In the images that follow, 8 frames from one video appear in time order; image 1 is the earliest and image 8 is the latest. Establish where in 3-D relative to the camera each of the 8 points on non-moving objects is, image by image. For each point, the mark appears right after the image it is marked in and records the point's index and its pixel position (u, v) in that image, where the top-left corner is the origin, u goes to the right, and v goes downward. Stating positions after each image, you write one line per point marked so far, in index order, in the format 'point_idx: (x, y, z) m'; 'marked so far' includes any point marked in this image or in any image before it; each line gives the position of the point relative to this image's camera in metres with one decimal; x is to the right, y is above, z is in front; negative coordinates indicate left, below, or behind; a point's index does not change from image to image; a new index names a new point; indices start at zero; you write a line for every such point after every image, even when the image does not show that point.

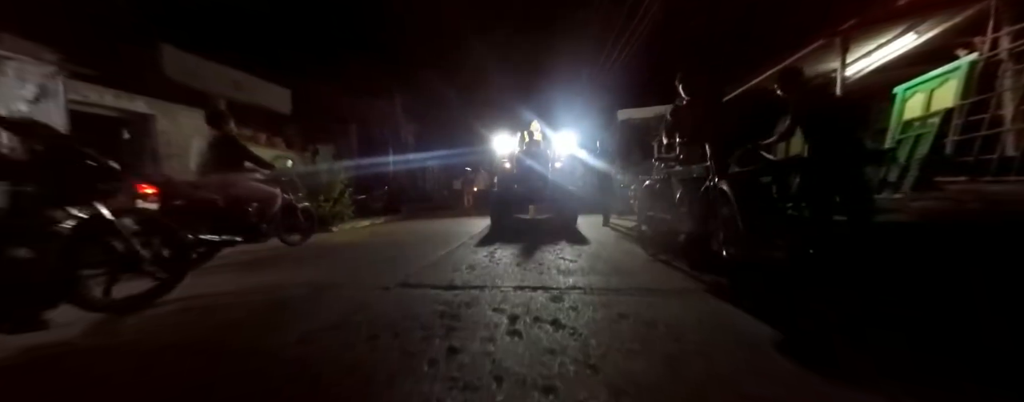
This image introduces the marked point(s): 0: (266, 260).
0: (-3.9, -0.7, +4.7) m
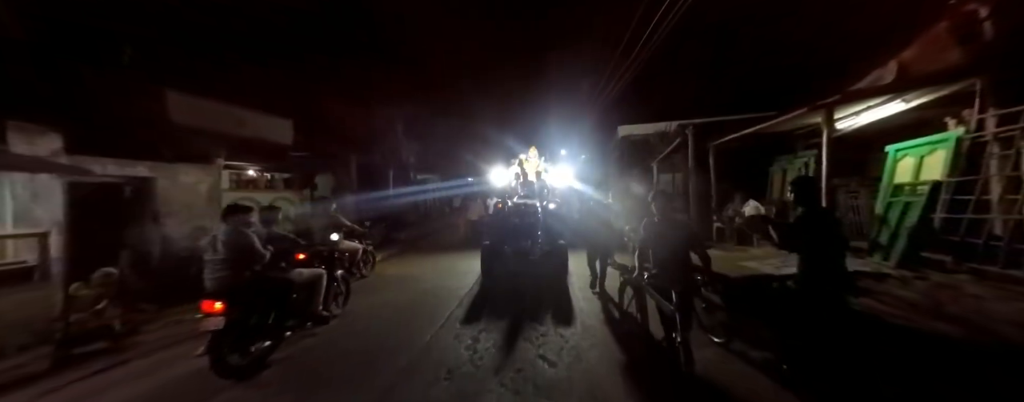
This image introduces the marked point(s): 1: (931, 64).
0: (-4.0, -1.7, +4.8) m
1: (+6.3, +2.0, +4.7) m
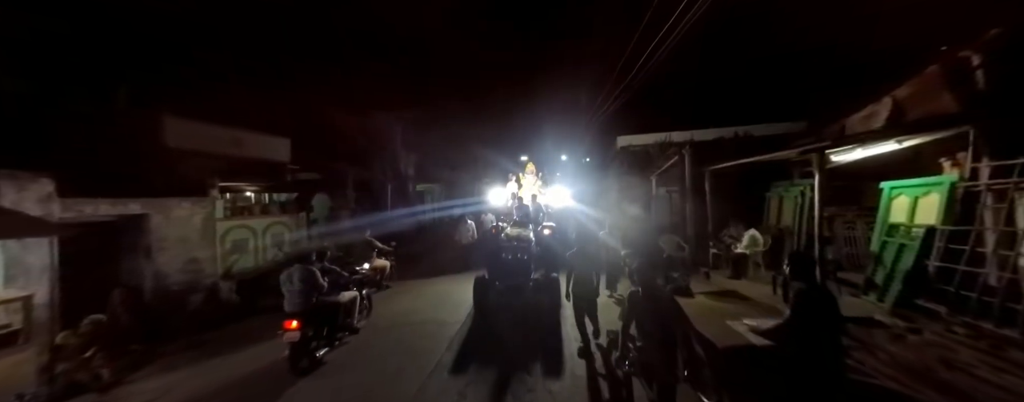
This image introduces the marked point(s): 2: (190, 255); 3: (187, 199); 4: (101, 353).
0: (-4.2, -2.3, +4.8) m
1: (+6.1, +1.4, +4.7) m
2: (-6.4, -1.1, +6.2) m
3: (-6.5, 0.0, +6.3) m
4: (-5.5, -2.0, +4.2) m
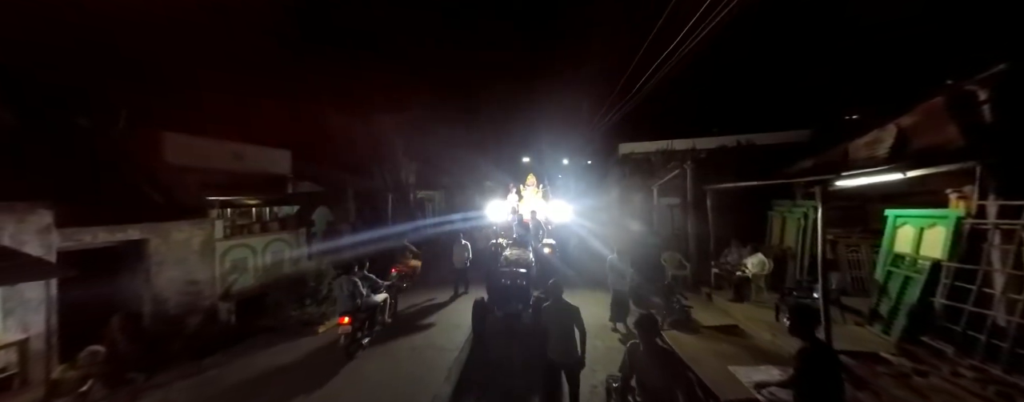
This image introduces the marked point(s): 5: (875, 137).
0: (-4.2, -2.7, +4.8) m
1: (+6.1, +1.0, +4.6) m
2: (-6.4, -1.5, +6.2) m
3: (-6.5, -0.4, +6.3) m
4: (-5.5, -2.4, +4.2) m
5: (+6.5, +1.1, +5.6) m
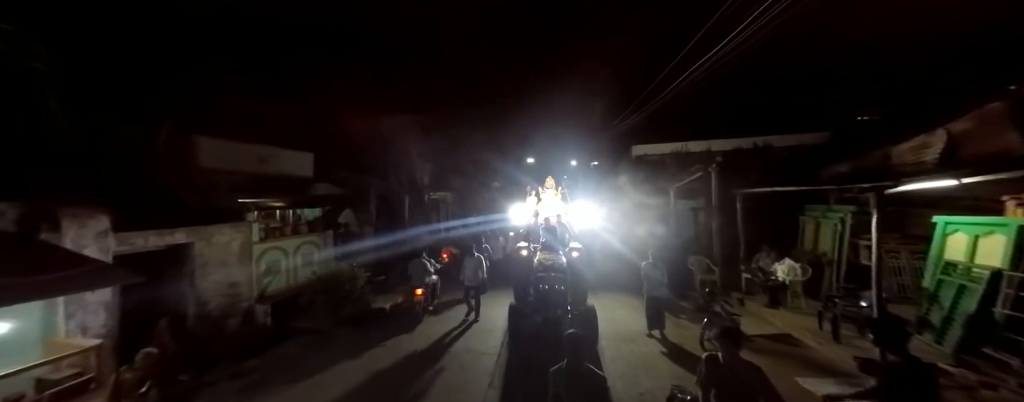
0: (-3.5, -2.8, +4.8) m
1: (+6.8, +0.8, +4.5) m
2: (-5.7, -1.6, +6.3) m
3: (-5.8, -0.5, +6.3) m
4: (-4.8, -2.5, +4.2) m
5: (+7.2, +1.0, +5.5) m
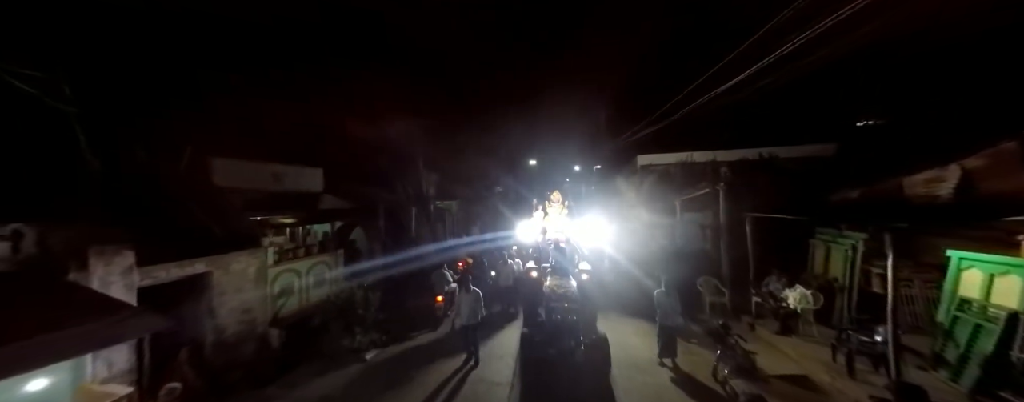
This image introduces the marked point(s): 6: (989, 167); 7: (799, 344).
0: (-3.3, -3.3, +4.9) m
1: (+7.1, +0.3, +4.5) m
2: (-5.4, -2.1, +6.4) m
3: (-5.5, -1.0, +6.4) m
4: (-4.6, -3.0, +4.3) m
5: (+7.5, +0.5, +5.5) m
6: (+7.1, +0.5, +4.6) m
7: (+5.8, -2.9, +6.4) m
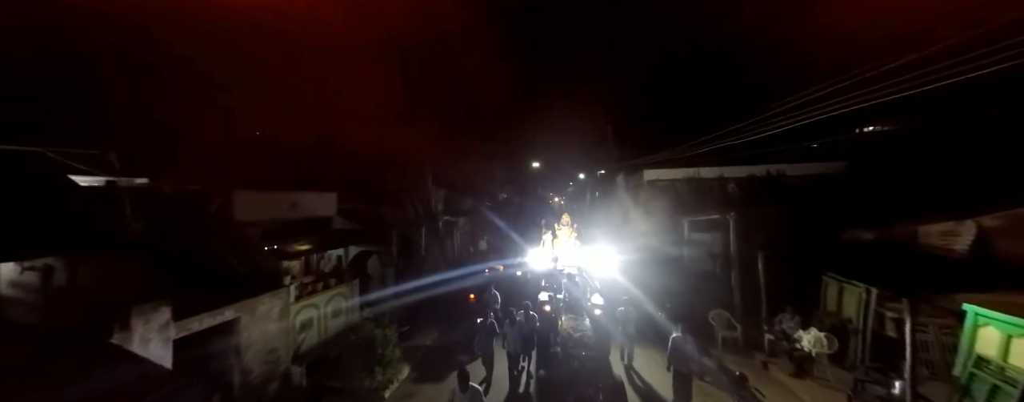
0: (-3.0, -4.2, +5.0) m
1: (+7.4, -0.6, +4.6) m
2: (-5.1, -3.0, +6.5) m
3: (-5.2, -1.9, +6.6) m
4: (-4.3, -3.9, +4.5) m
5: (+7.8, -0.5, +5.6) m
6: (+7.4, -0.4, +4.7) m
7: (+6.1, -3.8, +6.4) m
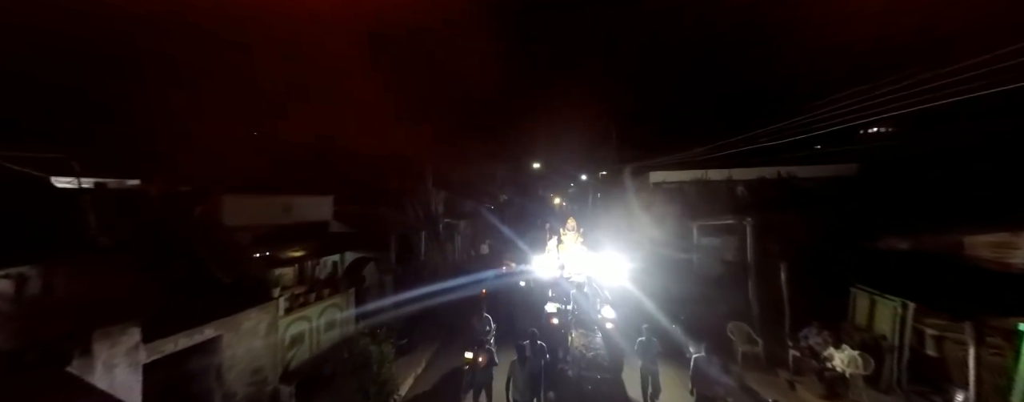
0: (-2.8, -4.3, +4.5) m
1: (+7.5, -0.8, +4.0) m
2: (-4.9, -3.1, +6.0) m
3: (-5.0, -2.0, +6.1) m
4: (-4.2, -4.0, +3.9) m
5: (+7.9, -0.6, +5.1) m
6: (+7.6, -0.6, +4.2) m
7: (+6.3, -3.9, +5.9) m
